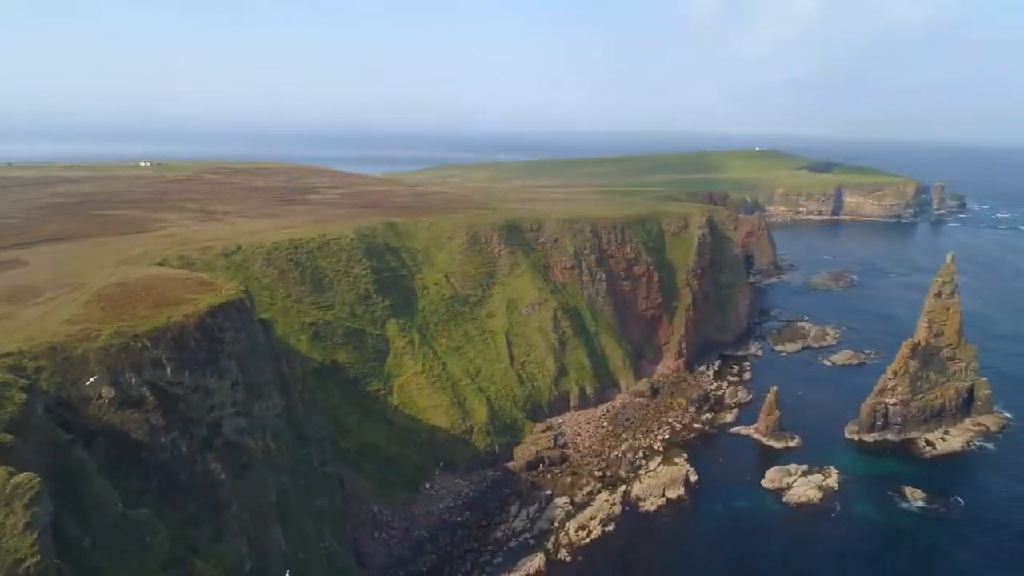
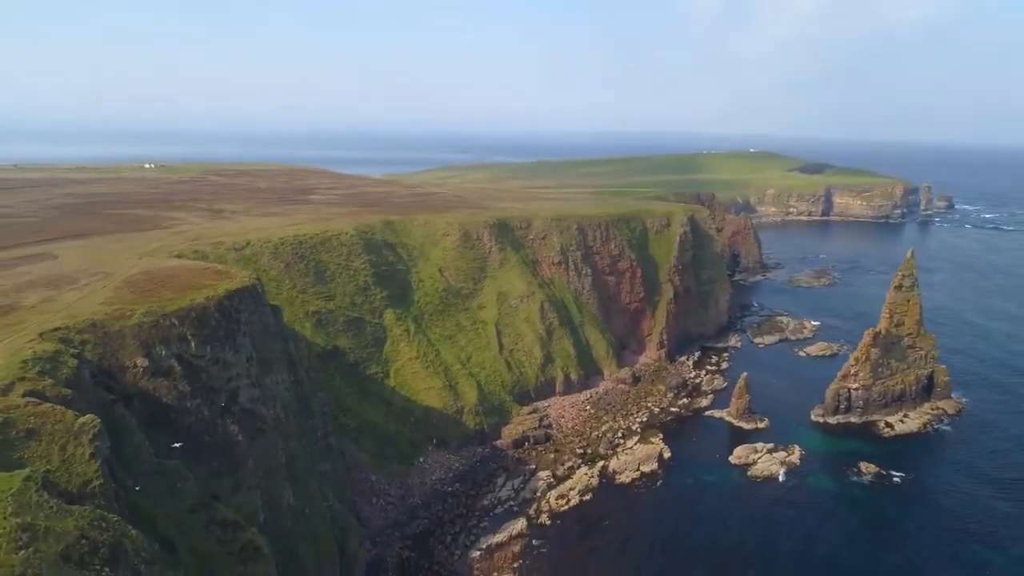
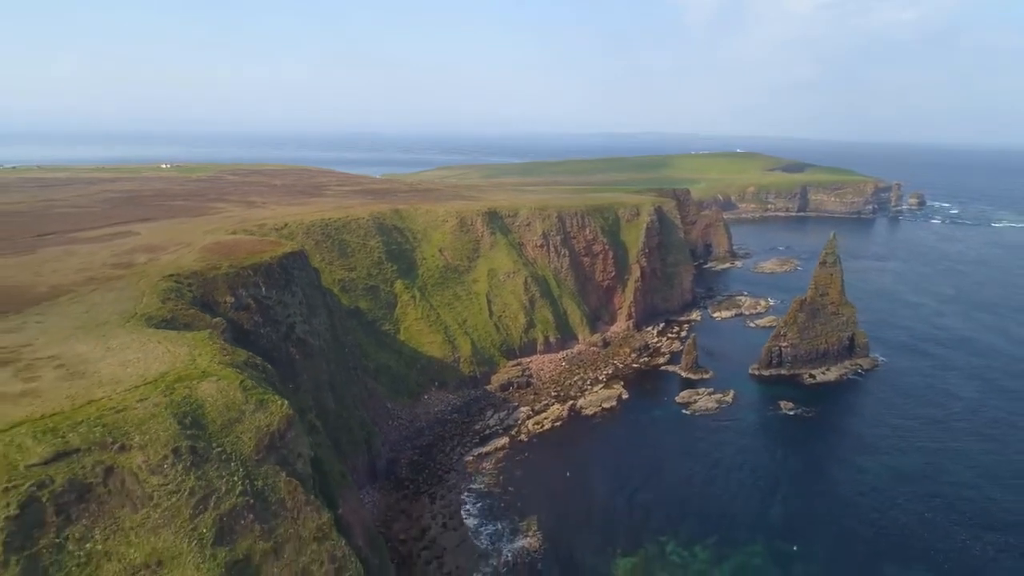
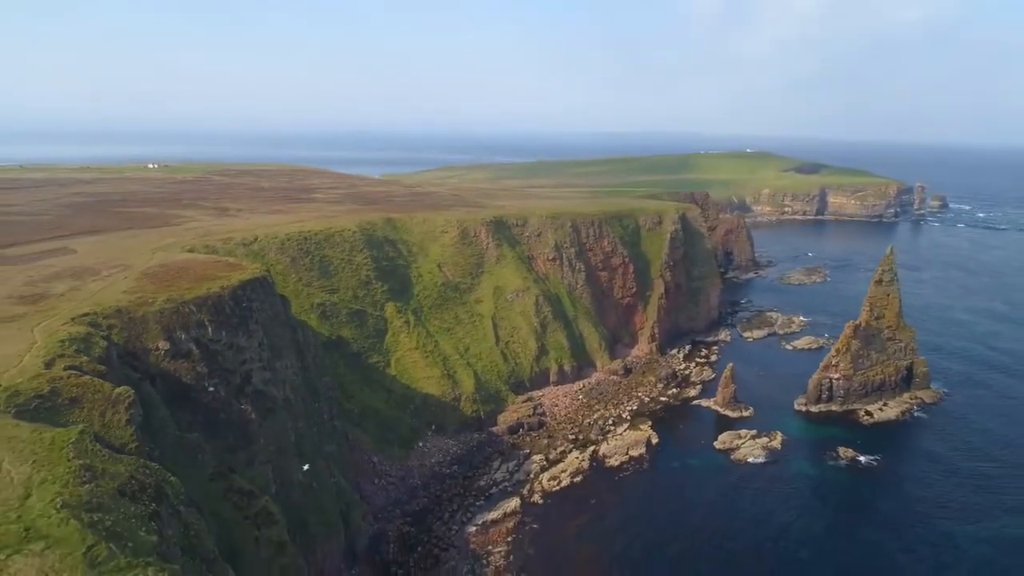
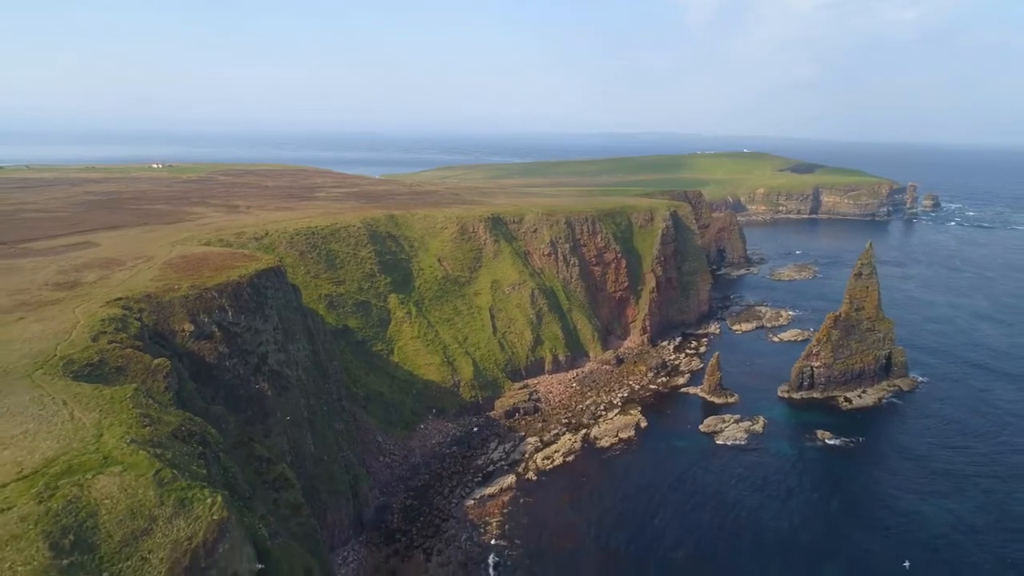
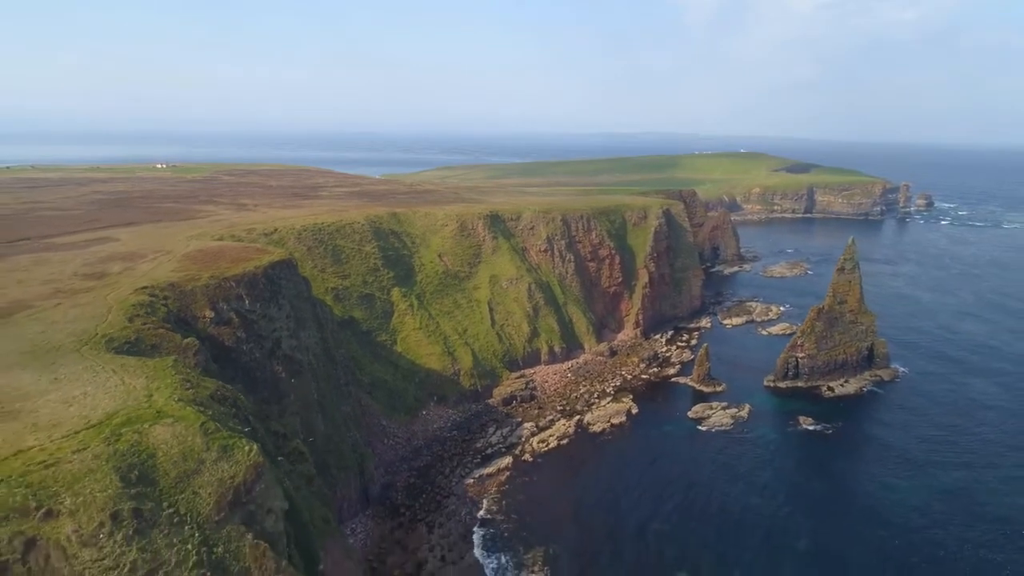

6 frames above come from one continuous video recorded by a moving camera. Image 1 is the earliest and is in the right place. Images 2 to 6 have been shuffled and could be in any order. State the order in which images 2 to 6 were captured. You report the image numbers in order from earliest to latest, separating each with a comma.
2, 4, 5, 6, 3
